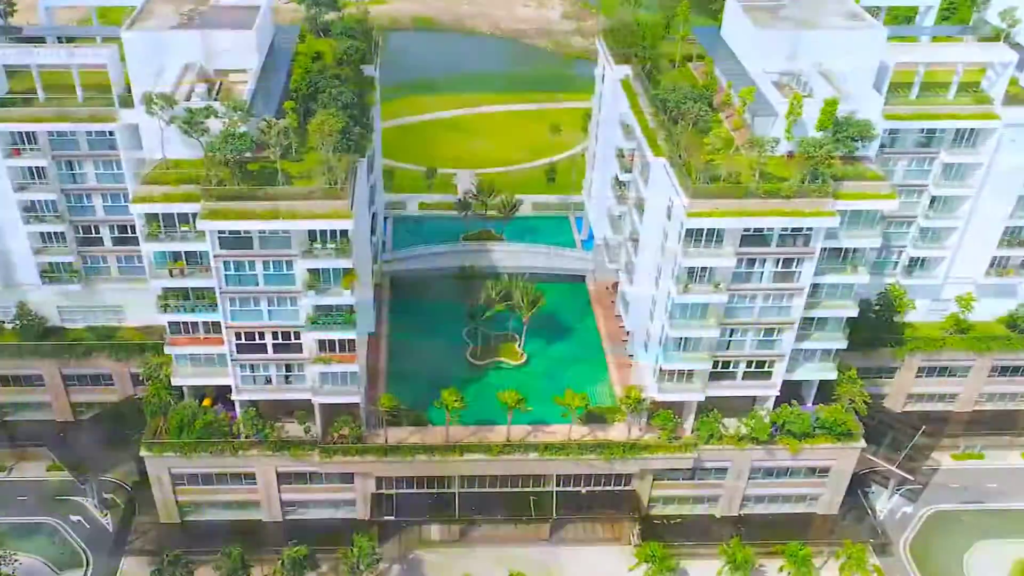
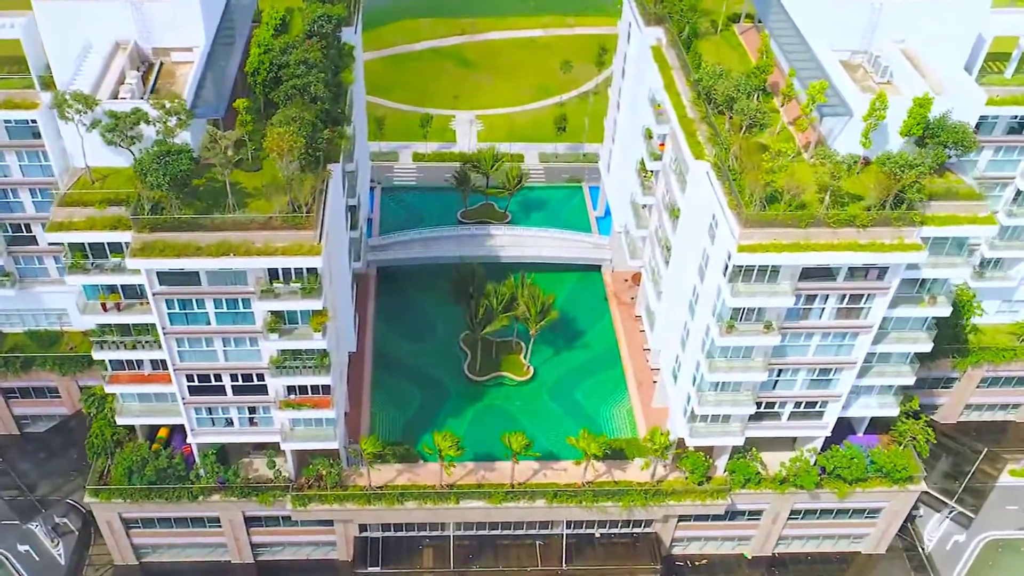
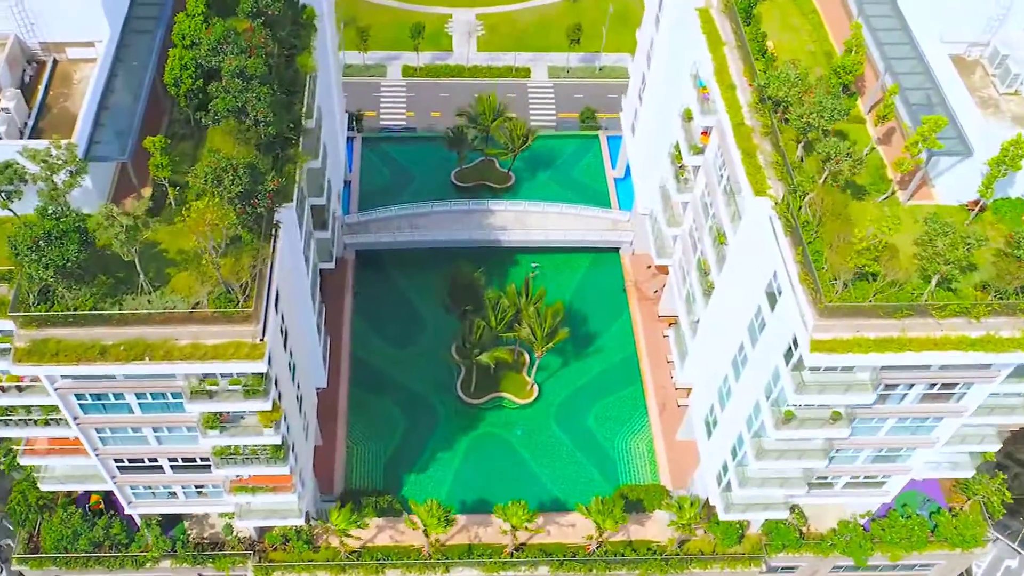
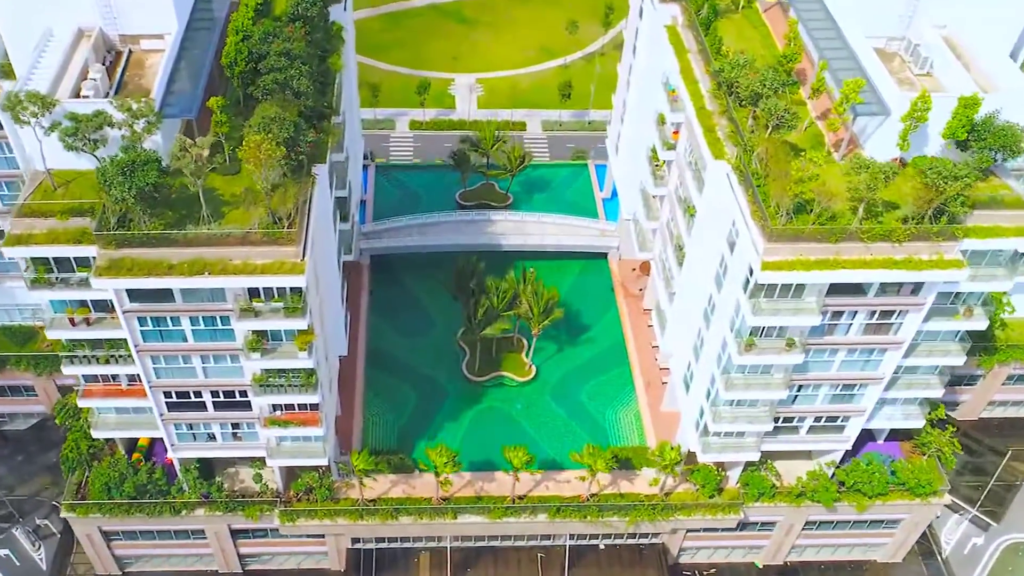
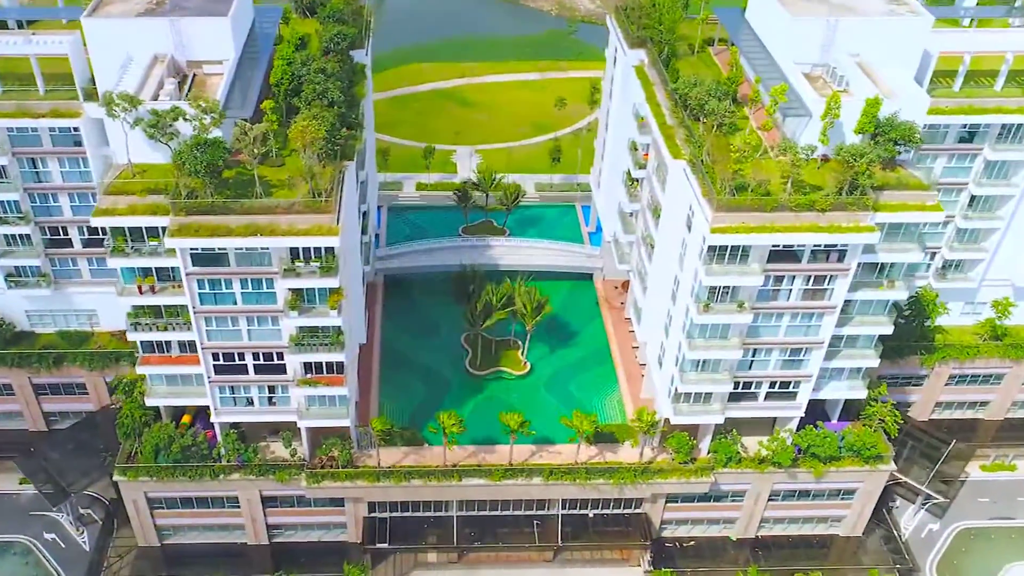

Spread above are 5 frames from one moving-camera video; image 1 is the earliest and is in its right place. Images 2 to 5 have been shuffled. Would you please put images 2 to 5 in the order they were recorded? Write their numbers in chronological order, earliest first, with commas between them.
5, 2, 4, 3
